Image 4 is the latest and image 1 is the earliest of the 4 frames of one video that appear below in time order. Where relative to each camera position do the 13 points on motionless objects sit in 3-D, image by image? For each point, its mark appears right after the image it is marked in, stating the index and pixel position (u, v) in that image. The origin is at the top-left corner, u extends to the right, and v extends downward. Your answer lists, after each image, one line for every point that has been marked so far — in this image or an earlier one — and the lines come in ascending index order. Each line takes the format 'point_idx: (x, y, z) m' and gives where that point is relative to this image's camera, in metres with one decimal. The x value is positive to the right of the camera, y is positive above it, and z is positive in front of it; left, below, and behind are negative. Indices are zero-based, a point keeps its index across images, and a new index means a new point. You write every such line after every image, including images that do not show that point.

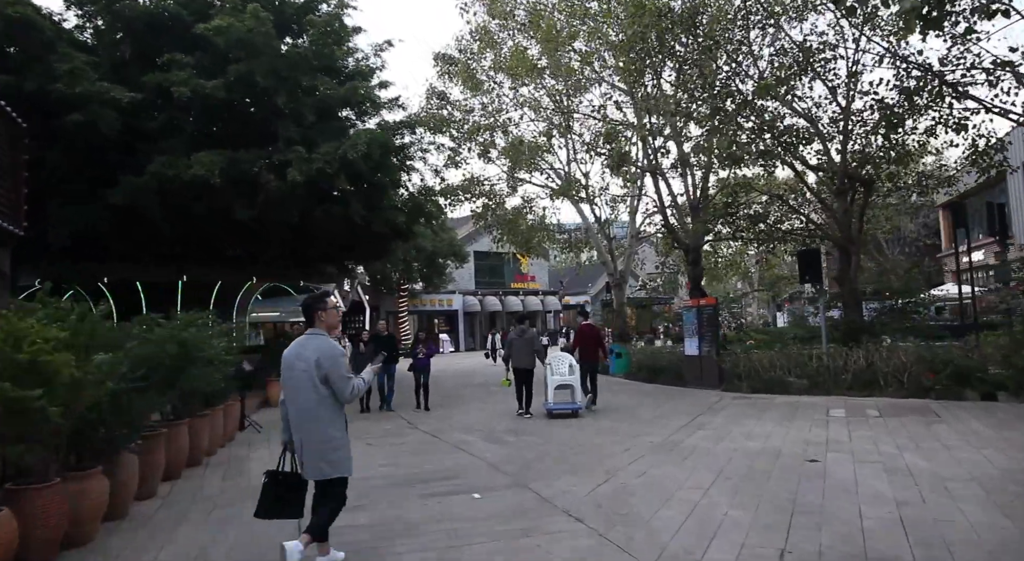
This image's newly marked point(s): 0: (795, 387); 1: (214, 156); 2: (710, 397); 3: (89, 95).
0: (+6.0, -2.3, +13.1) m
1: (-6.4, +2.7, +13.3) m
2: (+4.3, -2.5, +13.4) m
3: (-8.4, +3.7, +12.2) m
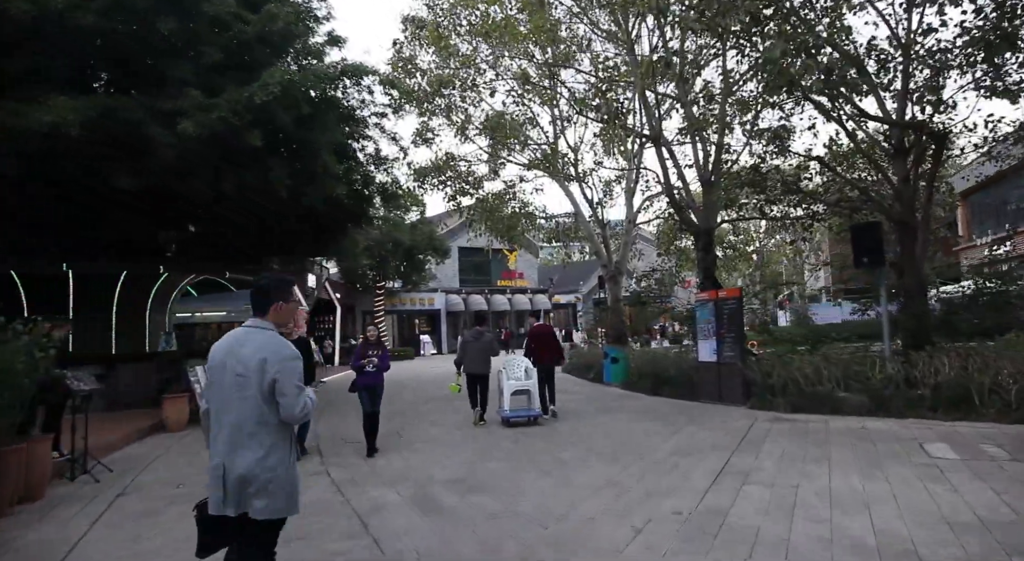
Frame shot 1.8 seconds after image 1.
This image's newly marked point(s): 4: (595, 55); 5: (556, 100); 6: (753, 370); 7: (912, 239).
0: (+5.4, -2.0, +9.8) m
1: (-7.1, +2.9, +9.9) m
2: (+3.7, -2.3, +10.1) m
3: (-9.0, +3.9, +8.8) m
4: (+2.3, +6.4, +17.0) m
5: (+1.4, +5.7, +19.3) m
6: (+4.5, -1.7, +11.5) m
7: (+7.3, +0.8, +11.2) m
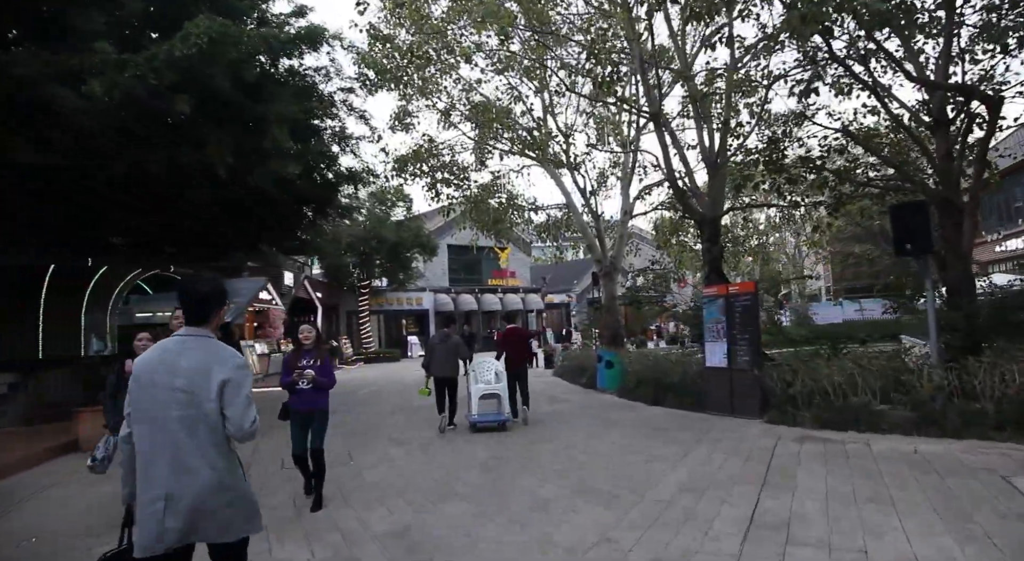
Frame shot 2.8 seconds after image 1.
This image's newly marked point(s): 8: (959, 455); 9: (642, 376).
0: (+5.1, -1.9, +8.2) m
1: (-7.4, +3.1, +8.1) m
2: (+3.4, -2.1, +8.4) m
3: (-9.3, +4.0, +7.0) m
4: (+1.8, +6.5, +15.3) m
5: (+0.9, +5.8, +17.6) m
6: (+4.1, -1.6, +9.8) m
7: (+6.9, +0.9, +9.5) m
8: (+4.9, -1.9, +6.7) m
9: (+2.9, -2.1, +13.7) m
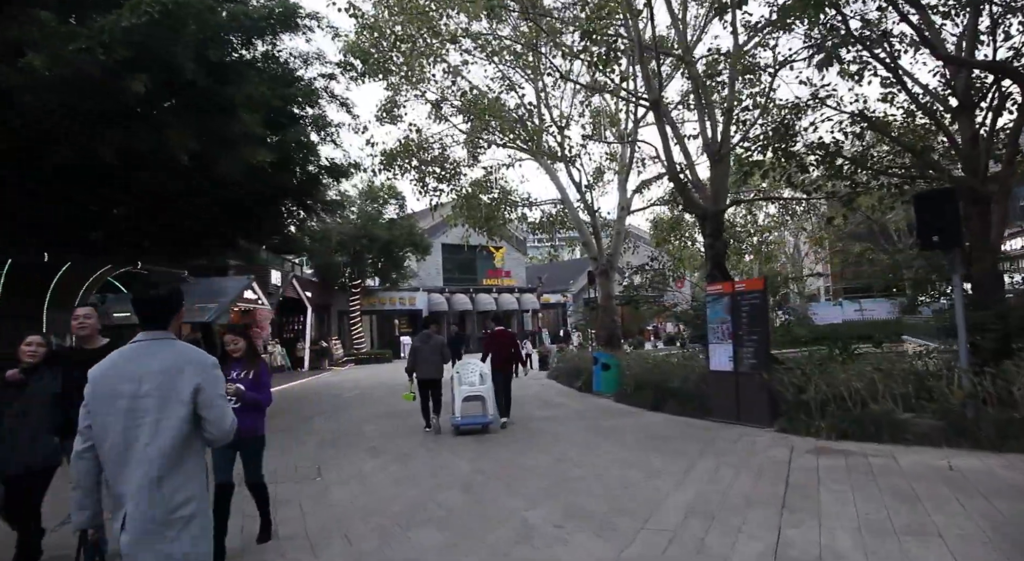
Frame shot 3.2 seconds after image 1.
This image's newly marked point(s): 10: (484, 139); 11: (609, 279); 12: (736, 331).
0: (+4.9, -1.8, +7.4) m
1: (-7.6, +3.1, +7.3) m
2: (+3.2, -2.1, +7.6) m
3: (-9.5, +4.1, +6.1) m
4: (+1.6, +6.5, +14.5) m
5: (+0.7, +5.9, +16.8) m
6: (+4.0, -1.5, +9.0) m
7: (+6.7, +0.9, +8.8) m
8: (+4.7, -1.8, +5.9) m
9: (+2.7, -2.1, +12.9) m
10: (-0.9, +4.7, +19.8) m
11: (+3.1, +0.1, +19.5) m
12: (+3.5, -0.8, +9.6) m
